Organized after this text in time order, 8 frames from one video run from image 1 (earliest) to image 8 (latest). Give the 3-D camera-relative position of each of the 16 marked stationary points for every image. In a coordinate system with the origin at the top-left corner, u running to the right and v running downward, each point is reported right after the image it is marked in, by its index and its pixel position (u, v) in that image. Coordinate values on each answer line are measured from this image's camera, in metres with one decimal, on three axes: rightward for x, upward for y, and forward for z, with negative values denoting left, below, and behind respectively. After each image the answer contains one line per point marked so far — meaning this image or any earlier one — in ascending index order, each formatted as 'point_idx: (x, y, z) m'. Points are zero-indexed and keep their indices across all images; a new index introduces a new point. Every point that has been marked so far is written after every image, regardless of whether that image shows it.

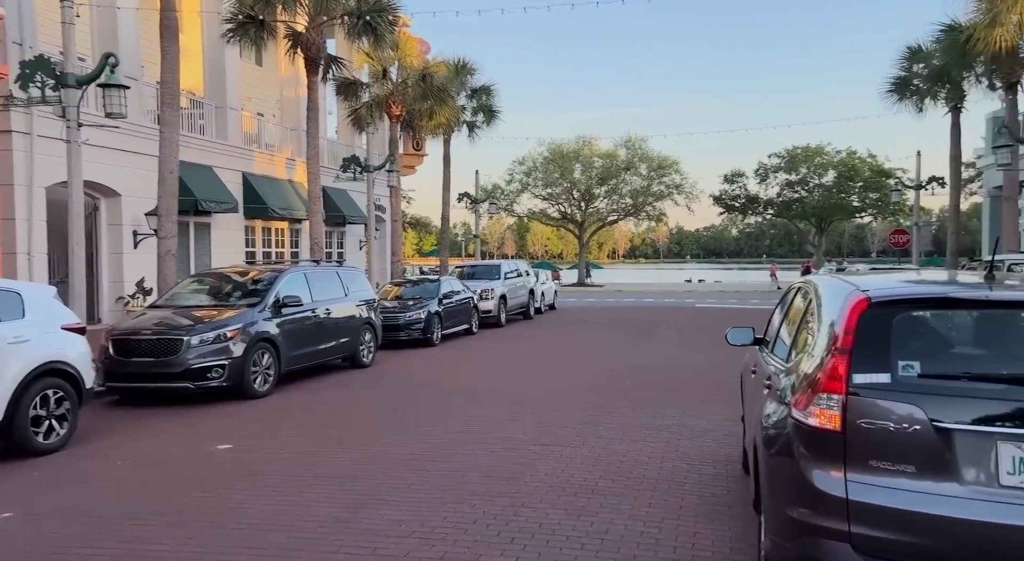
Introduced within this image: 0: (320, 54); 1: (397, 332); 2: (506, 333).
0: (-3.3, +3.9, +14.7) m
1: (-1.8, -0.8, +13.2) m
2: (-0.1, -1.0, +16.4) m
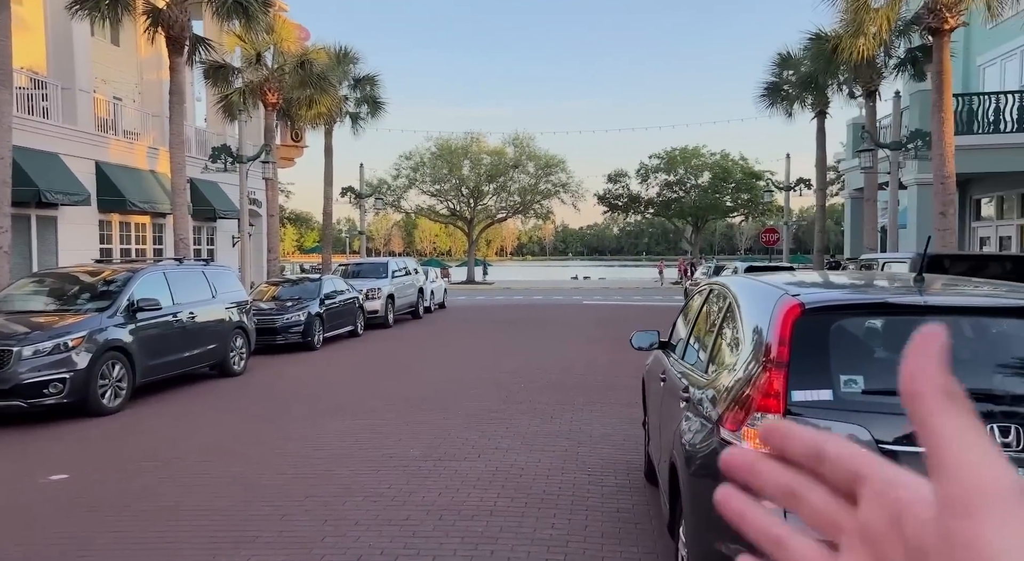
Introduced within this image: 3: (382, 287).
0: (-5.2, +3.9, +13.7) m
1: (-3.4, -0.8, +12.4) m
2: (-2.2, -1.0, +15.8) m
3: (-2.5, -0.1, +16.7) m
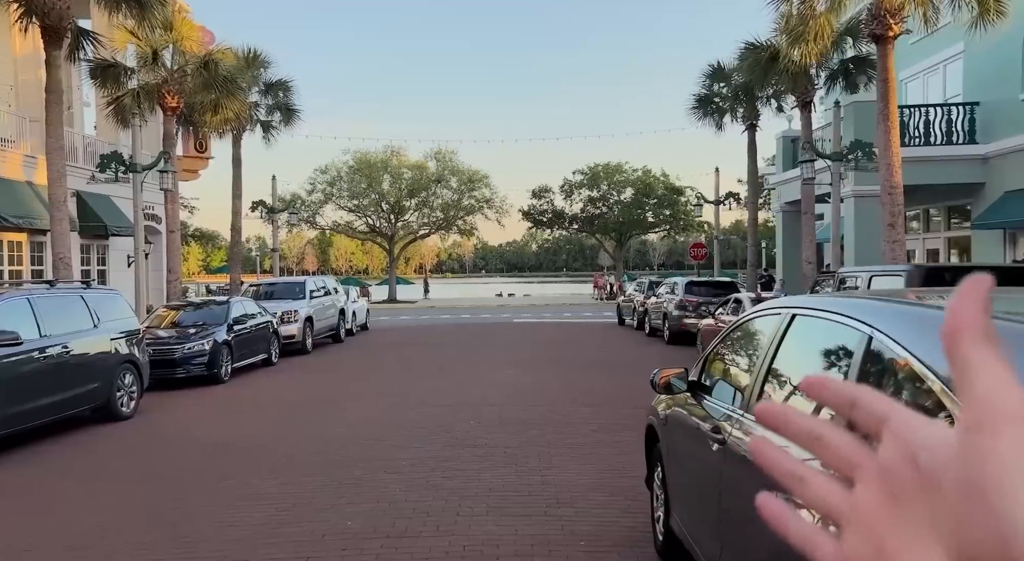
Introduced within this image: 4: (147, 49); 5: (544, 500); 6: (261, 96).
0: (-6.2, +3.5, +11.9) m
1: (-4.2, -1.1, +10.8) m
2: (-3.3, -1.3, +14.2) m
3: (-3.7, -0.5, +15.1) m
4: (-6.3, +4.0, +14.8) m
5: (+0.2, -1.4, +5.6) m
6: (-5.7, +4.2, +19.4) m
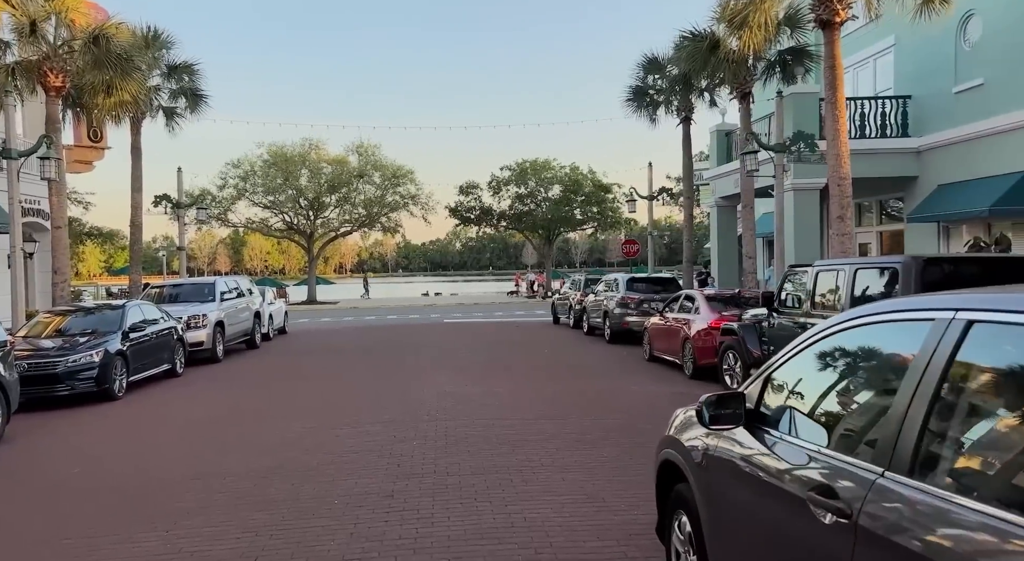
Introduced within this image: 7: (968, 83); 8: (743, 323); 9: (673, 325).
0: (-7.0, +3.5, +10.2) m
1: (-4.9, -1.1, +9.2) m
2: (-4.3, -1.3, +12.8) m
3: (-4.8, -0.5, +13.6) m
4: (-7.4, +3.9, +13.1) m
5: (0.0, -1.4, +4.5) m
6: (-7.2, +4.1, +17.7) m
7: (+9.9, +4.3, +18.8) m
8: (+3.0, -0.5, +11.0) m
9: (+2.5, -0.7, +12.9) m
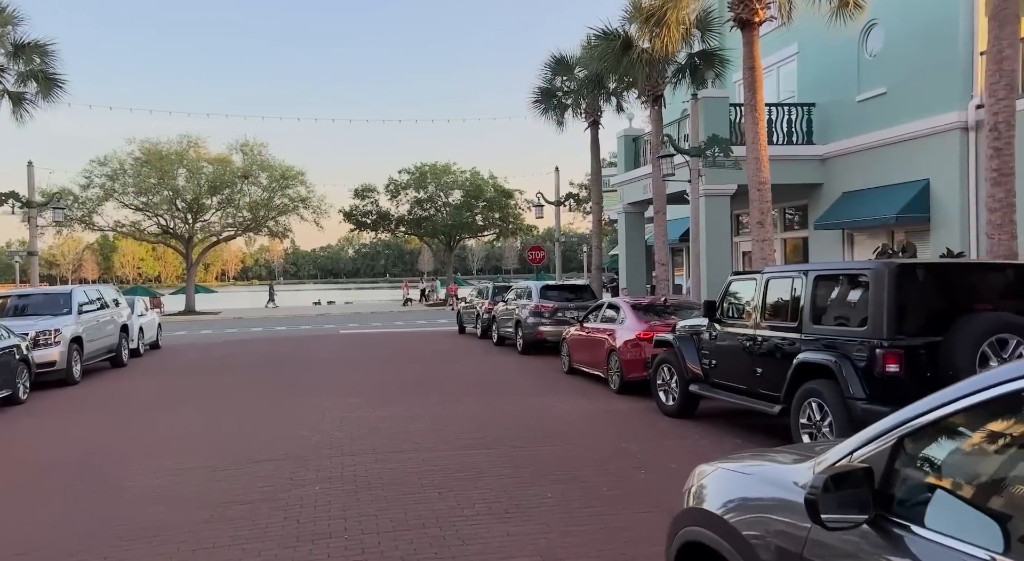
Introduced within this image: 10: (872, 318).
0: (-7.8, +3.4, +8.1) m
1: (-5.6, -1.2, +7.4) m
2: (-5.5, -1.5, +11.0) m
3: (-6.1, -0.6, +11.8) m
4: (-8.6, +3.8, +10.9) m
5: (-0.2, -1.4, +3.3) m
6: (-9.0, +4.0, +15.6) m
7: (+7.8, +4.1, +18.8) m
8: (+1.9, -0.6, +10.1) m
9: (+1.2, -0.8, +12.0) m
10: (+2.9, -0.3, +7.0) m
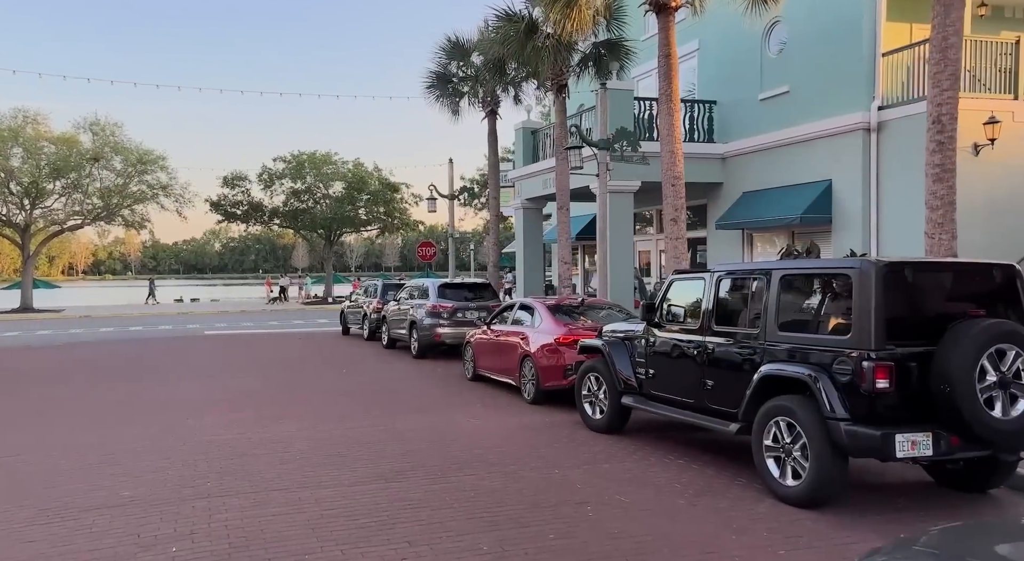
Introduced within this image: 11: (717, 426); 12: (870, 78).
0: (-8.4, +3.5, +5.6) m
1: (-6.1, -1.1, +5.2) m
2: (-6.5, -1.4, +8.8) m
3: (-7.2, -0.5, +9.4) m
4: (-9.5, +4.0, +8.2) m
5: (-0.1, -1.4, +1.9) m
6: (-10.6, +4.1, +12.8) m
7: (+5.6, +4.1, +18.4) m
8: (+1.0, -0.6, +9.0) m
9: (-0.1, -0.8, +10.7) m
10: (+2.4, -0.3, +6.0) m
11: (+1.7, -1.2, +7.3) m
12: (+6.7, +3.8, +16.2) m
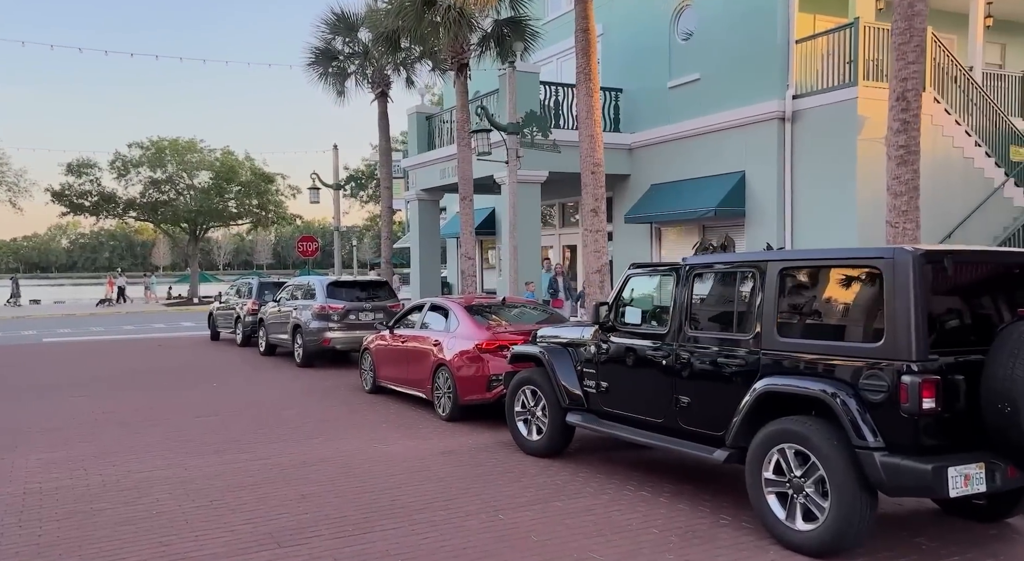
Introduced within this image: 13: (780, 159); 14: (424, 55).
0: (-8.5, +3.5, +2.8) m
1: (-6.2, -1.1, +2.8) m
2: (-7.1, -1.3, +6.2) m
3: (-7.9, -0.5, +6.8) m
4: (-10.0, +4.0, +5.3) m
5: (+0.2, -1.4, +0.4) m
6: (-11.7, +4.1, +9.6) m
7: (+3.4, +4.1, +17.5) m
8: (+0.3, -0.6, +7.5) m
9: (-1.0, -0.7, +9.1) m
10: (+2.1, -0.3, +4.8) m
11: (+1.3, -1.2, +6.0) m
12: (+4.9, +3.9, +15.5) m
13: (+4.8, +2.2, +15.5) m
14: (-1.9, +4.5, +17.4) m
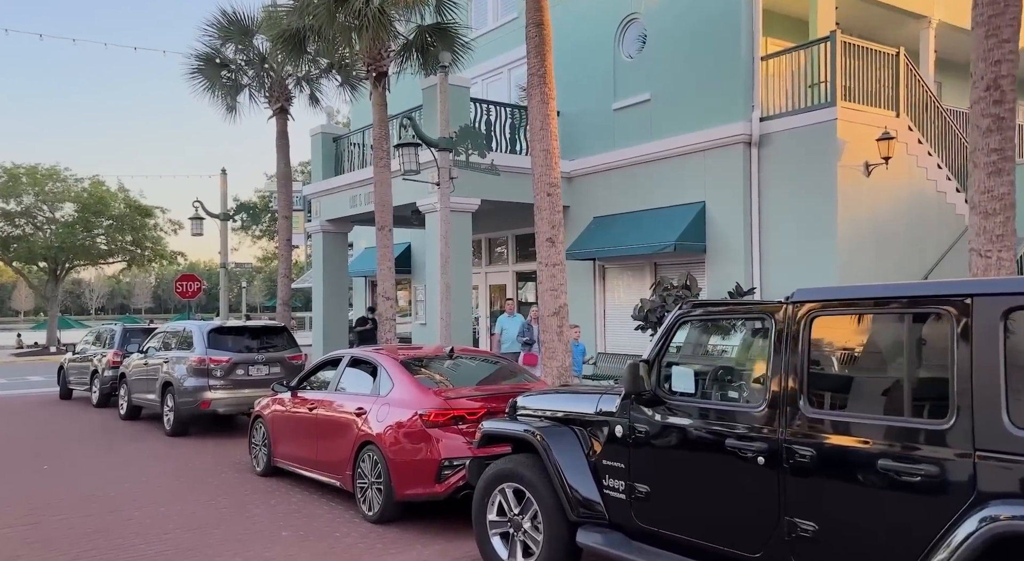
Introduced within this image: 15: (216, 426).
0: (-8.0, +3.6, -0.5) m
1: (-5.7, -1.0, -0.6) m
2: (-7.0, -1.5, +2.8) m
3: (-7.9, -0.7, +3.3) m
4: (-9.8, +3.9, +1.8) m
5: (+0.9, -1.3, -2.1) m
6: (-12.0, +3.8, +5.9) m
7: (+2.1, +3.3, +15.5) m
8: (+0.1, -0.9, +5.0) m
9: (-1.3, -1.1, +6.4) m
10: (+2.3, -0.4, +2.5) m
11: (+1.3, -1.4, +3.5) m
12: (+3.8, +3.1, +13.7) m
13: (+3.7, +1.4, +13.6) m
14: (-3.2, +3.7, +14.8) m
15: (-4.3, -2.1, +12.6) m
